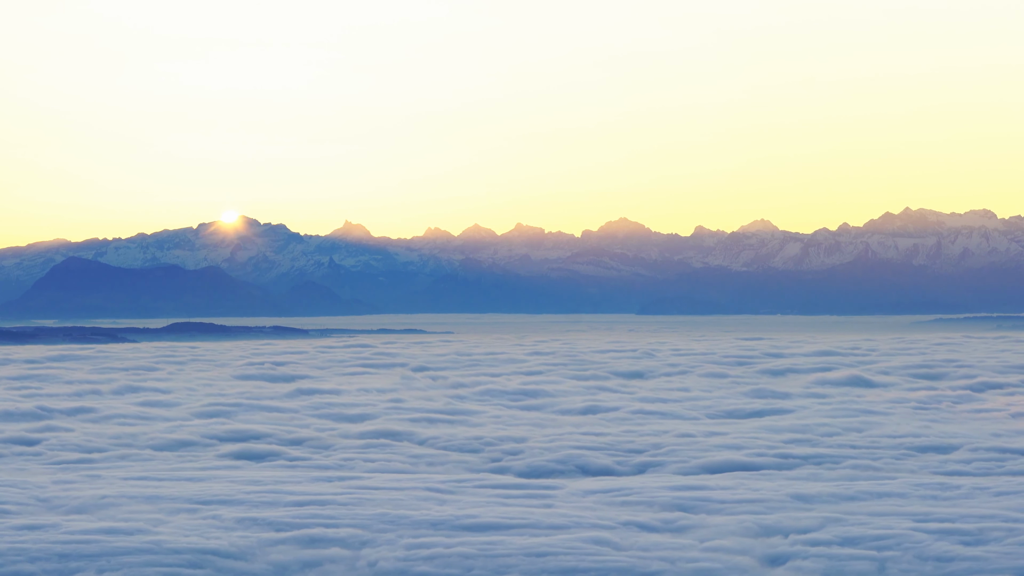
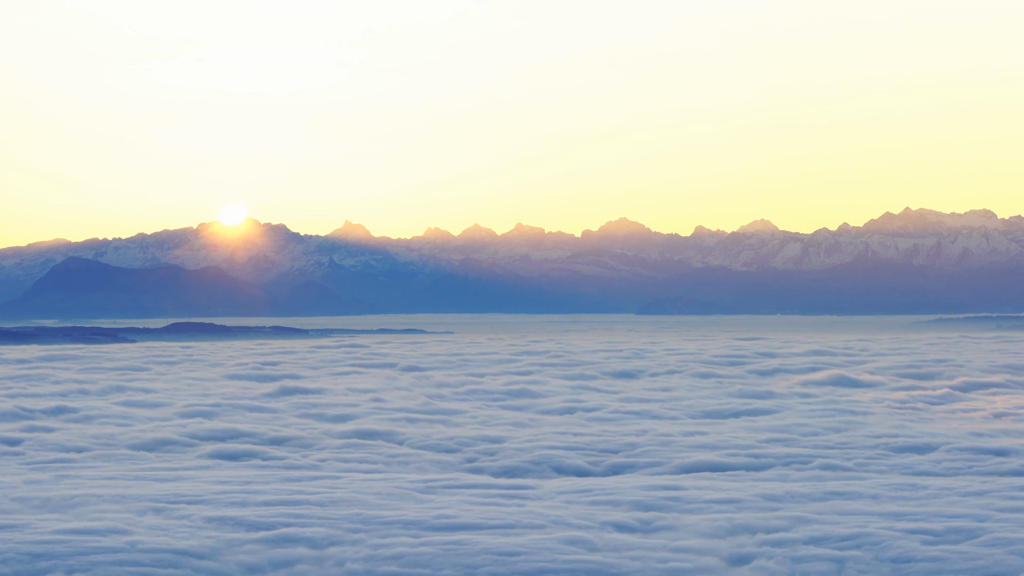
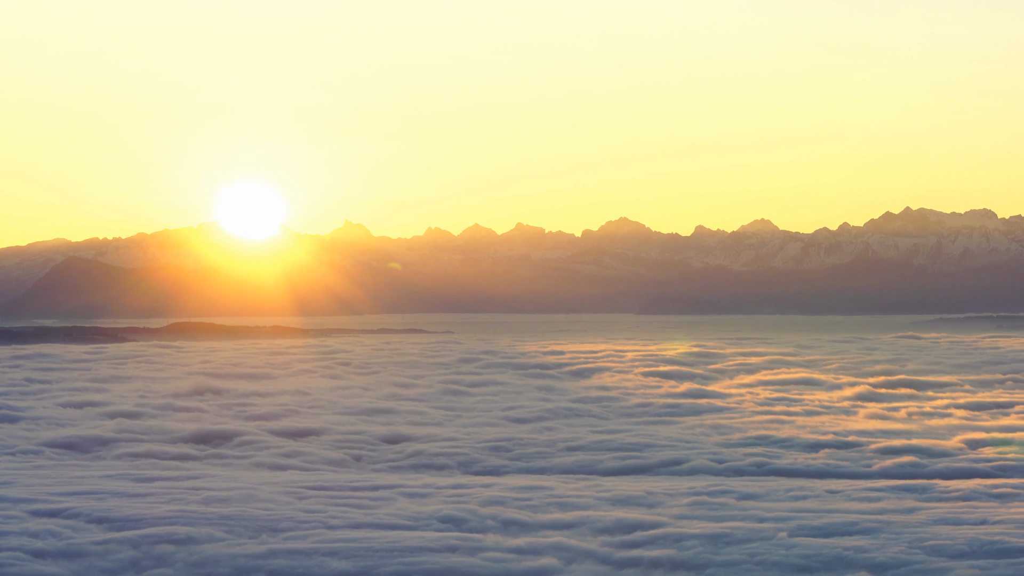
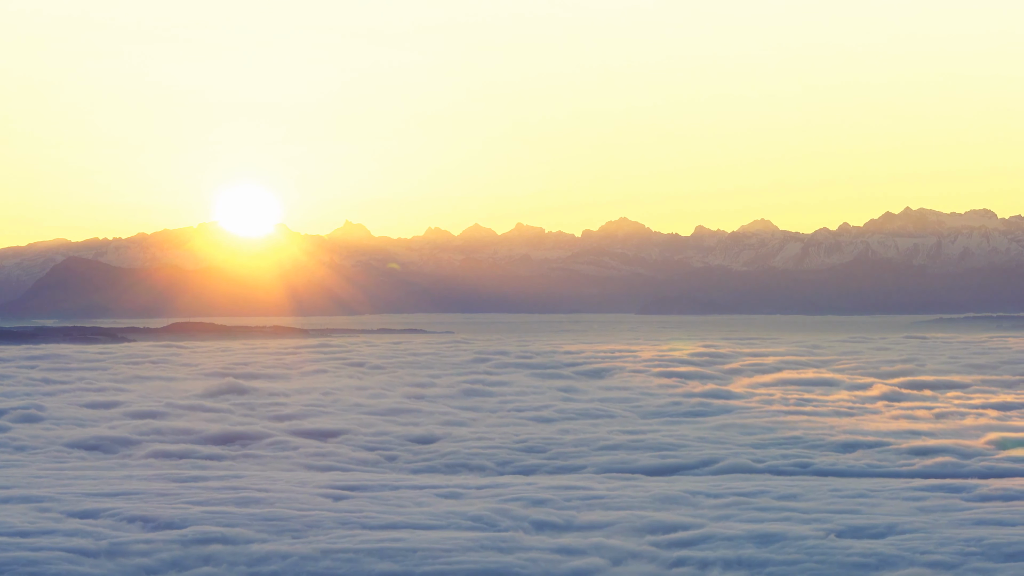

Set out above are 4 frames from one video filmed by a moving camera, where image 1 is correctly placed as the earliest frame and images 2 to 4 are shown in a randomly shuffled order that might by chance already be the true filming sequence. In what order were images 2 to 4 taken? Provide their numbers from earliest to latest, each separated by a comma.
2, 4, 3
